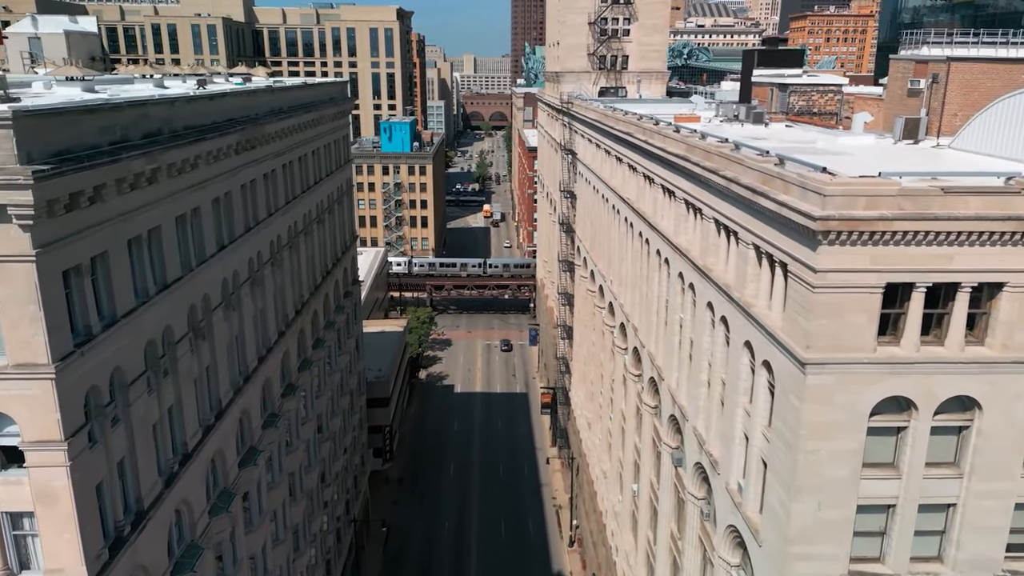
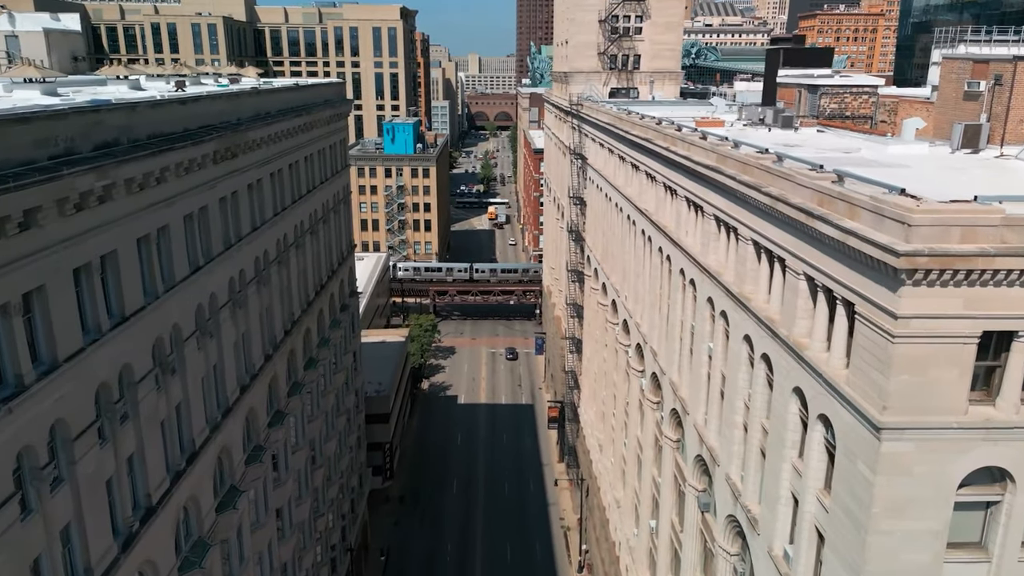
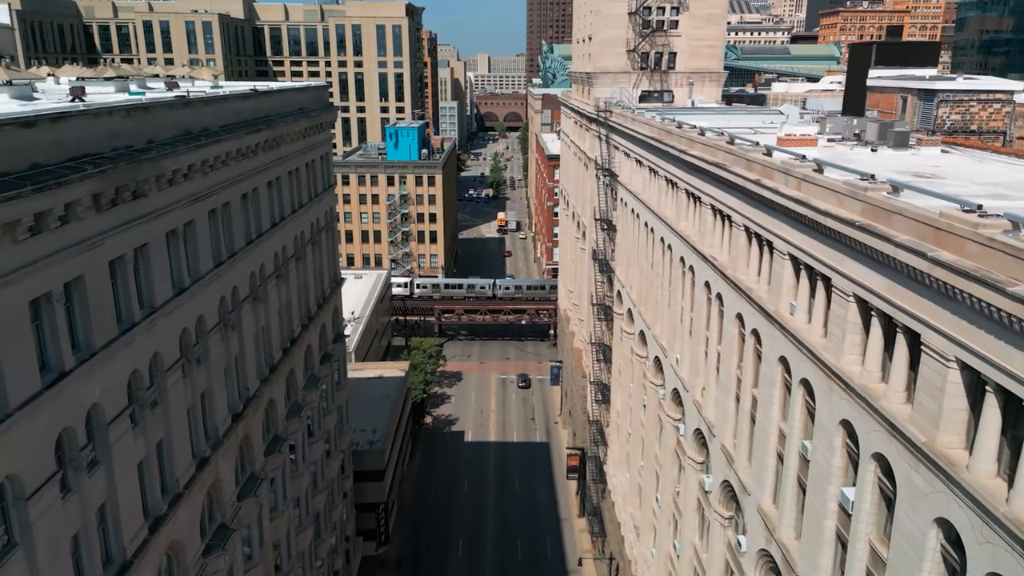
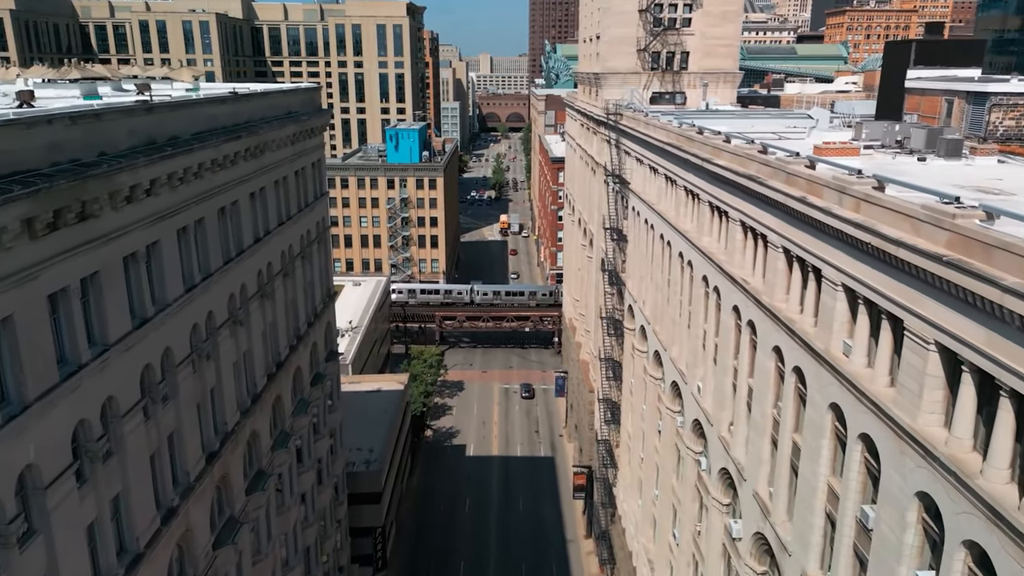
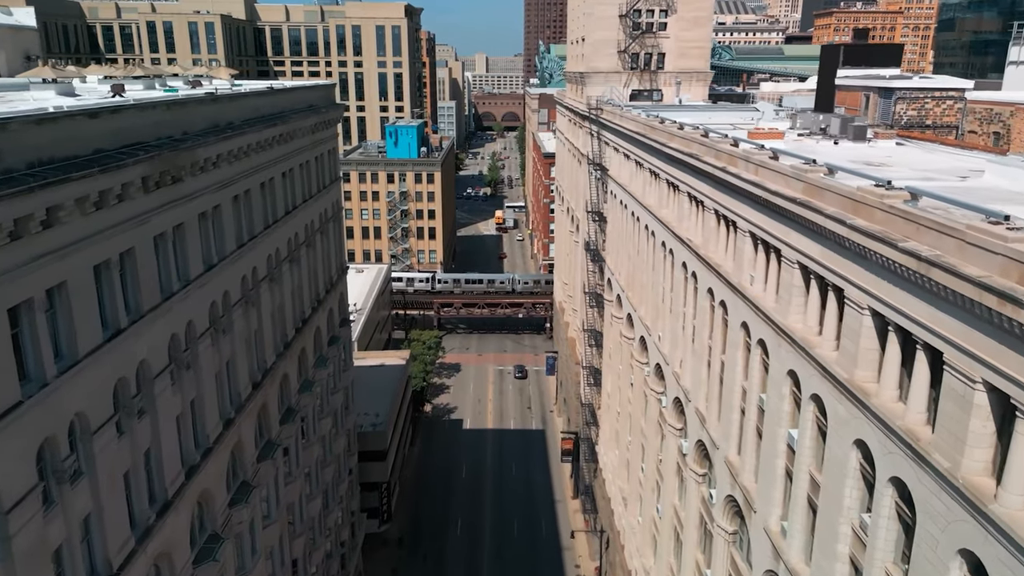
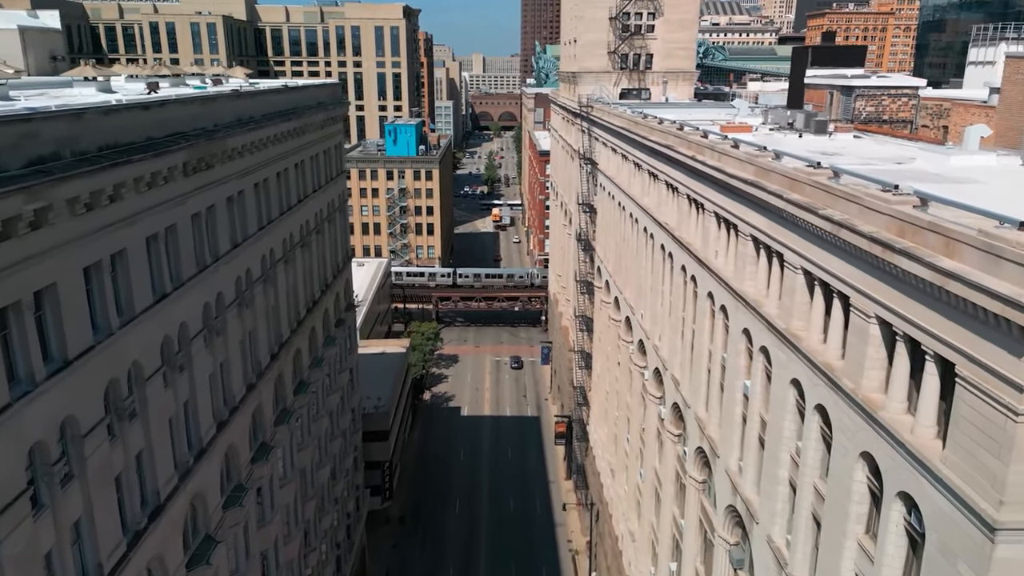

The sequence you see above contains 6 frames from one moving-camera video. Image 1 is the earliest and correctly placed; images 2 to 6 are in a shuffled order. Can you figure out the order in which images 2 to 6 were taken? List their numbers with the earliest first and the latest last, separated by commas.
2, 6, 5, 3, 4
